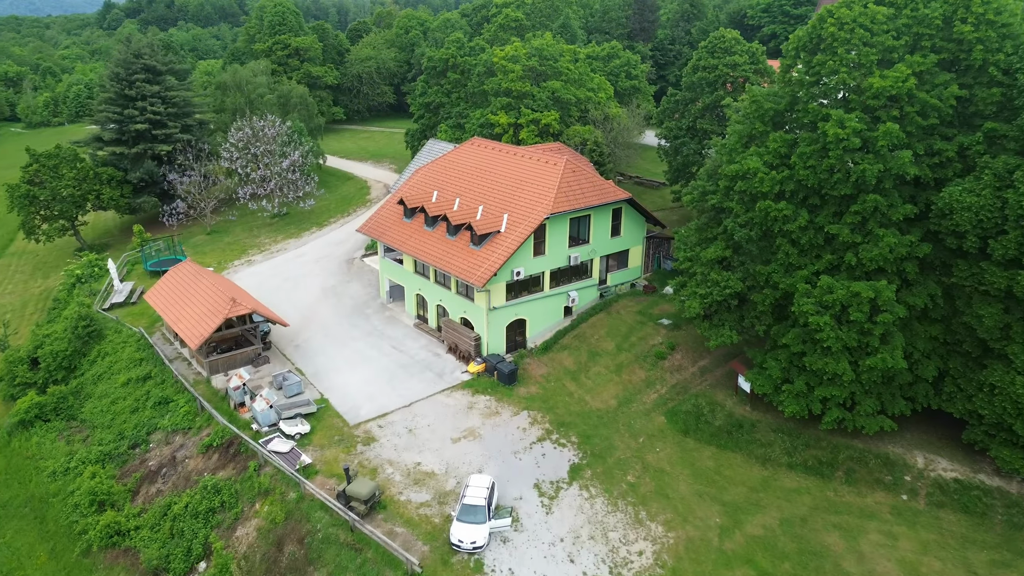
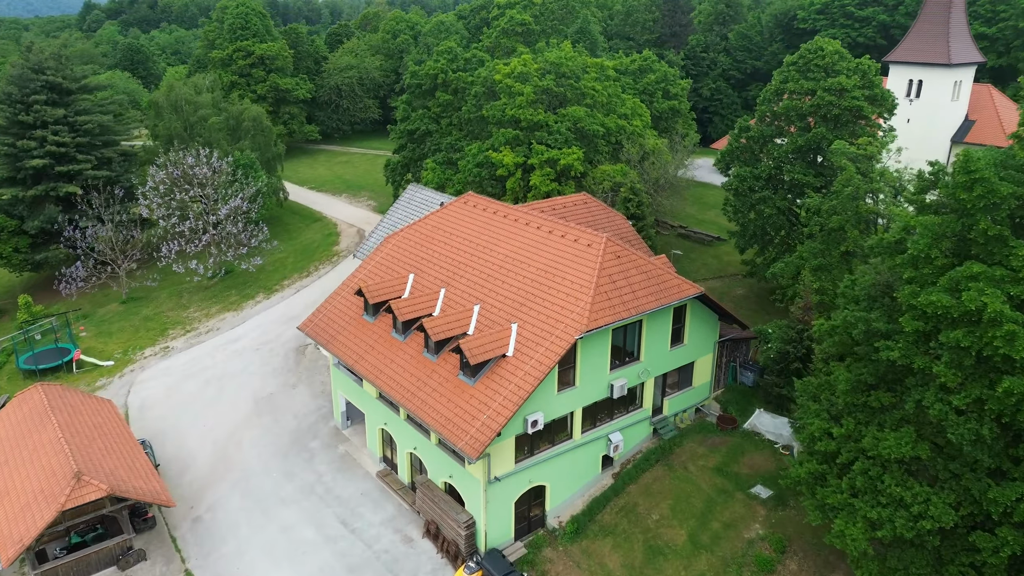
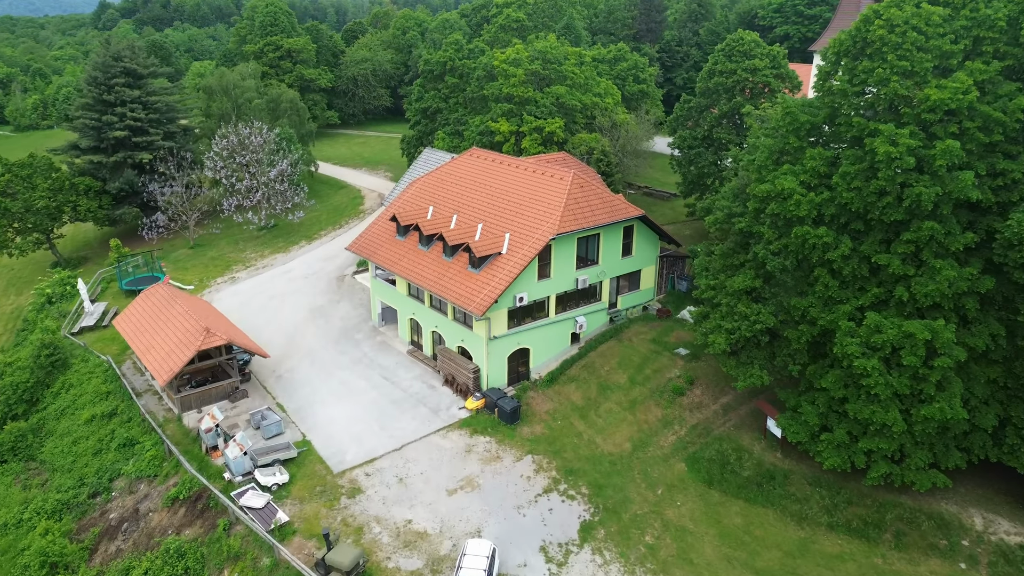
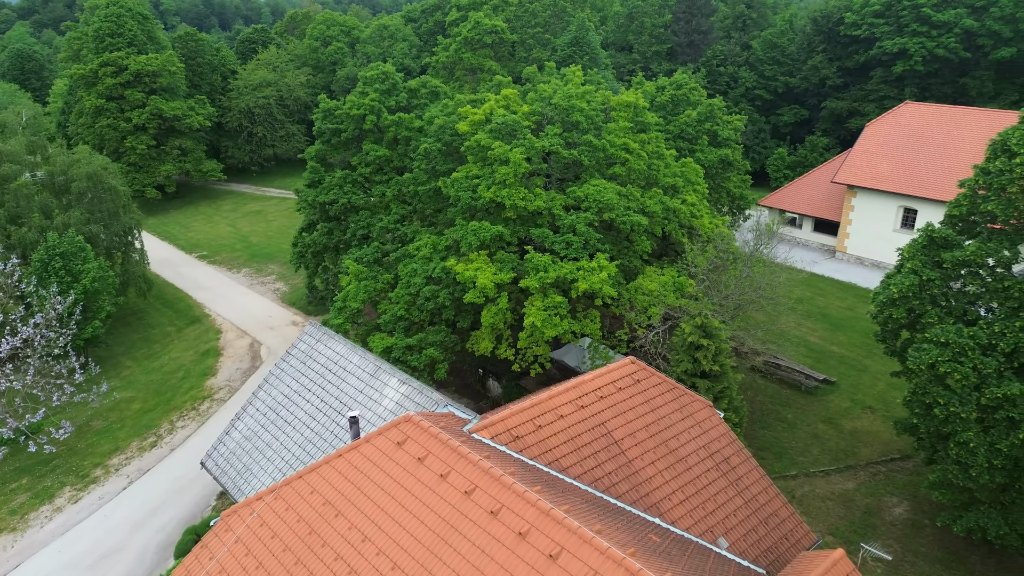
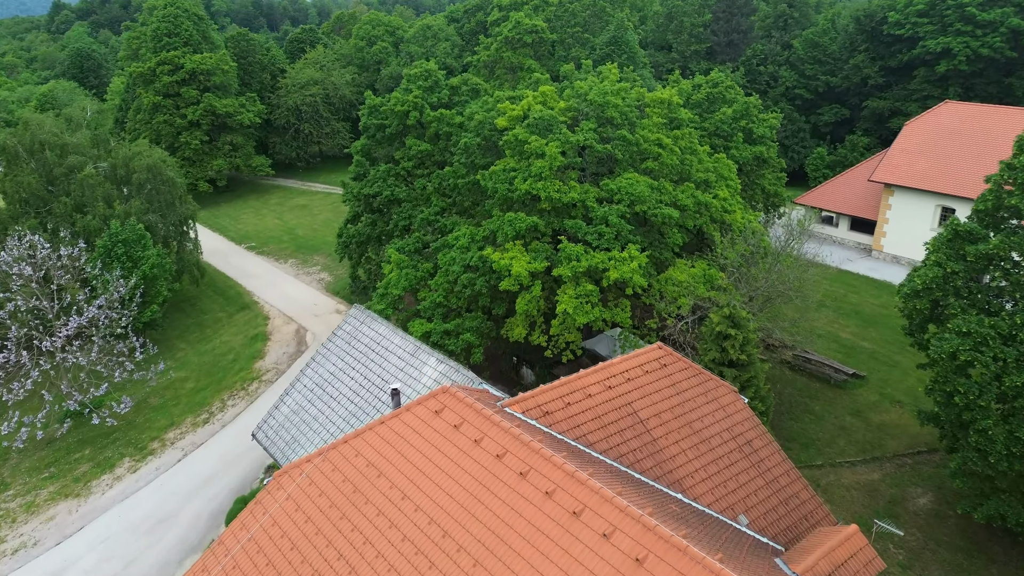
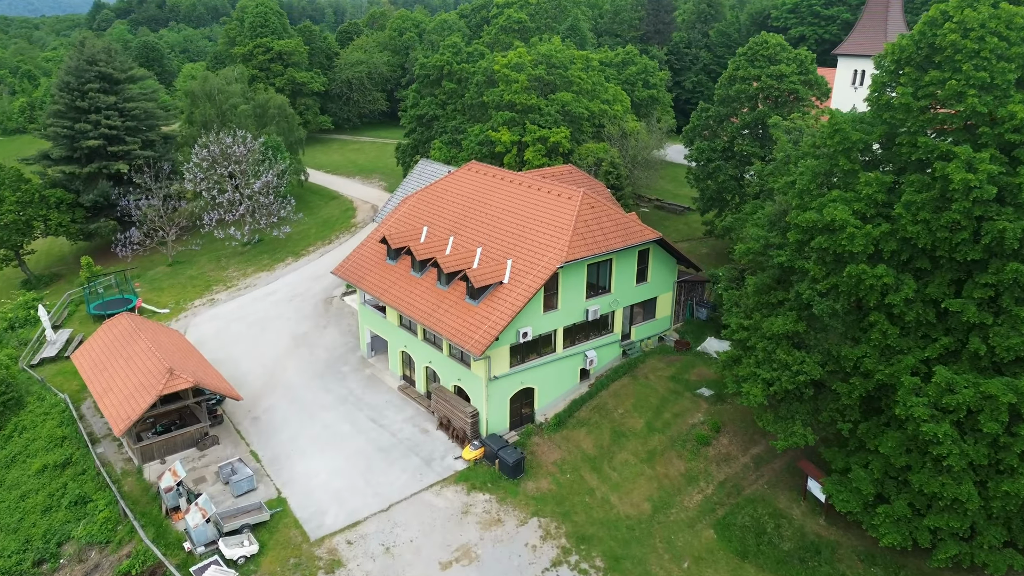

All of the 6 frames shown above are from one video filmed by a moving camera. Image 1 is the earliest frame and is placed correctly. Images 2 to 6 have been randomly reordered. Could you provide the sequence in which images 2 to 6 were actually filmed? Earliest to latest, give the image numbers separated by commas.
3, 6, 2, 5, 4
